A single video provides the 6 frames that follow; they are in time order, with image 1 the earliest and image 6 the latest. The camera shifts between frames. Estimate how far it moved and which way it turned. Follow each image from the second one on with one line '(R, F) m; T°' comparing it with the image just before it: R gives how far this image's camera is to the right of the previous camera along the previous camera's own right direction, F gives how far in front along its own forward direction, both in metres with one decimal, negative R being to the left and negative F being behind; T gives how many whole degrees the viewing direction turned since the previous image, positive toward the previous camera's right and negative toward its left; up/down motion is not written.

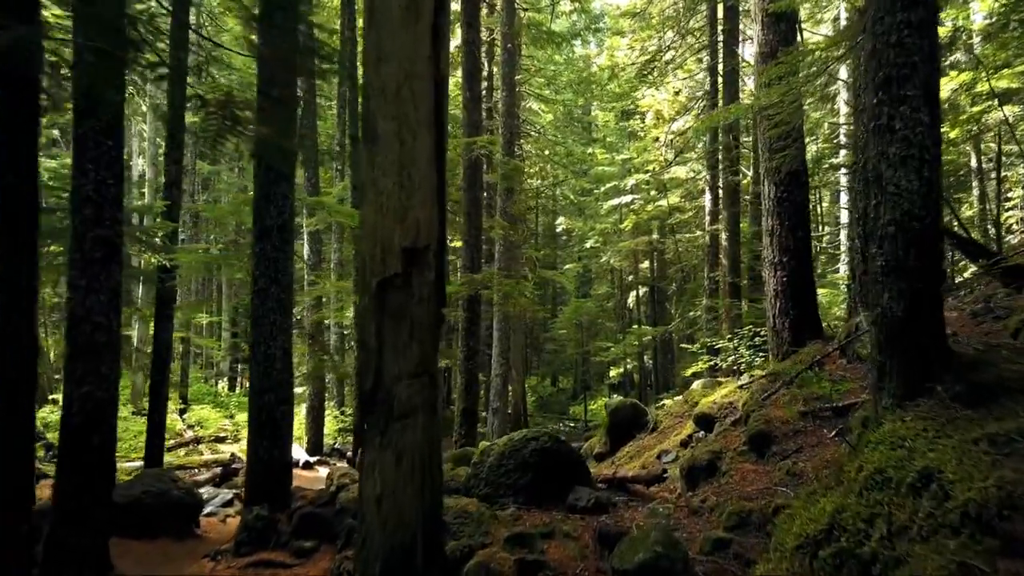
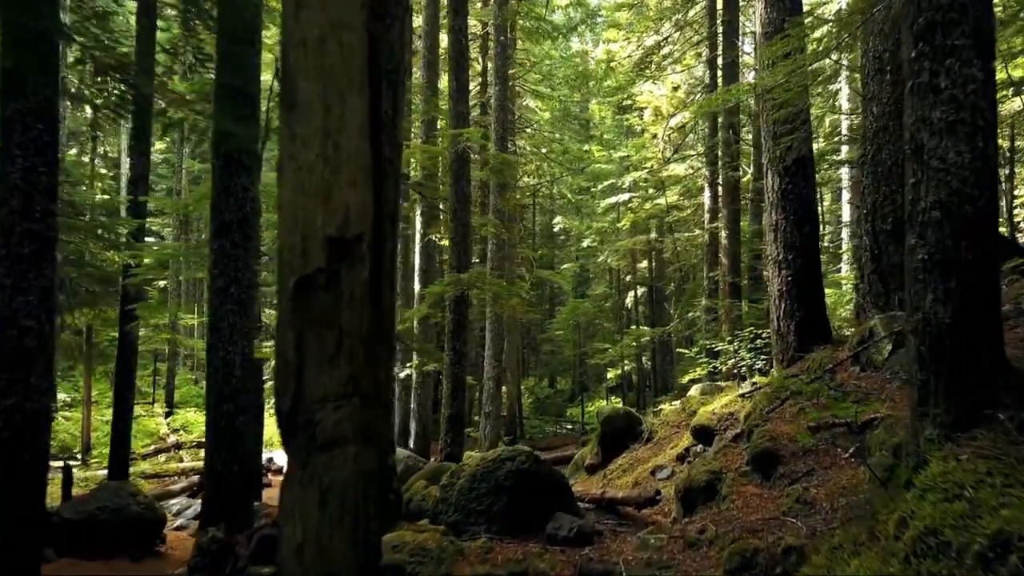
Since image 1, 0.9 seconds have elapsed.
(+0.2, +0.6) m; 0°
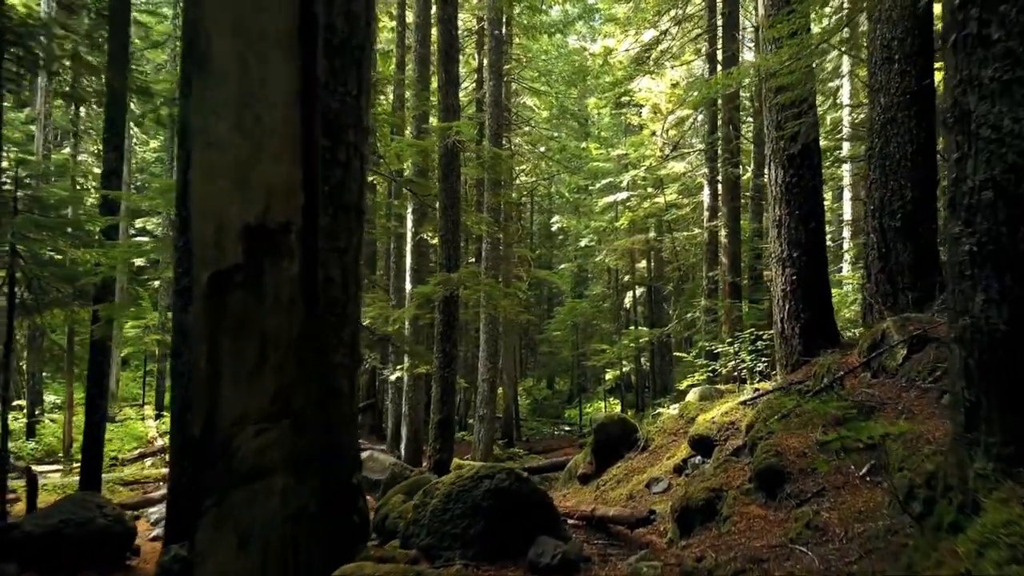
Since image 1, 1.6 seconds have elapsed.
(+0.1, +0.4) m; 0°
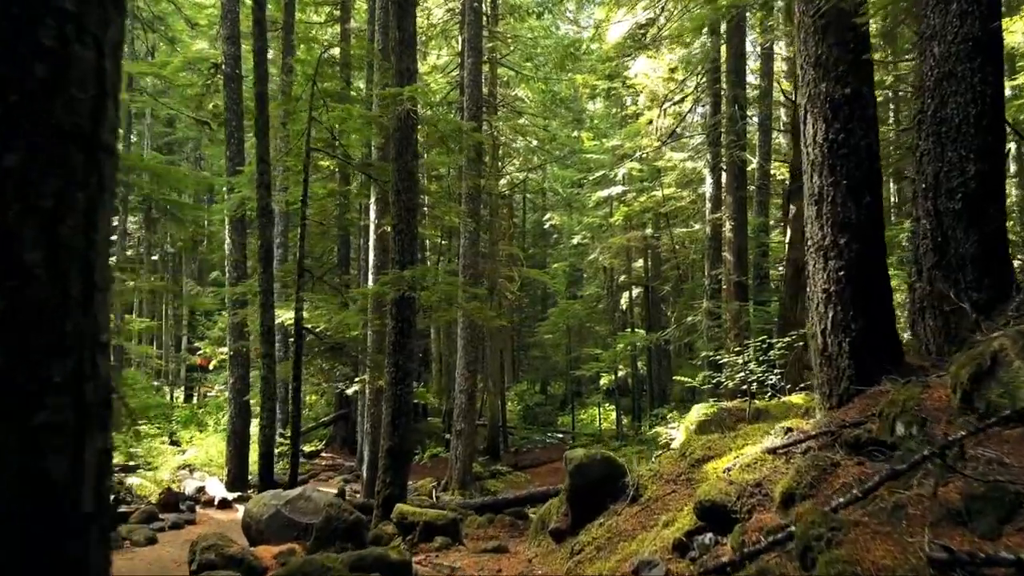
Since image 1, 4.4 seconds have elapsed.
(+0.4, +1.7) m; 0°
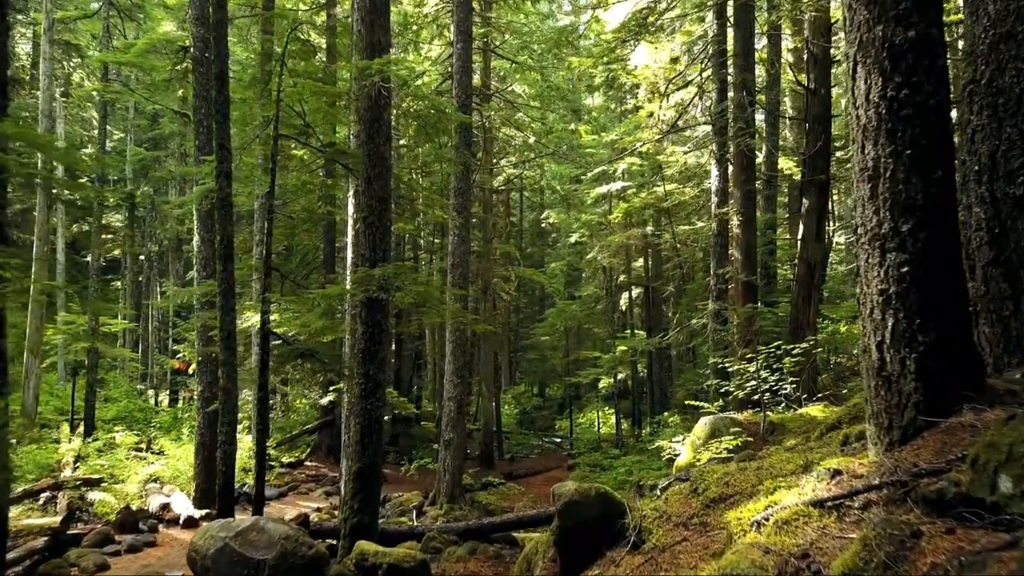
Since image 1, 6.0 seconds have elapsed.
(+0.2, +1.0) m; 0°
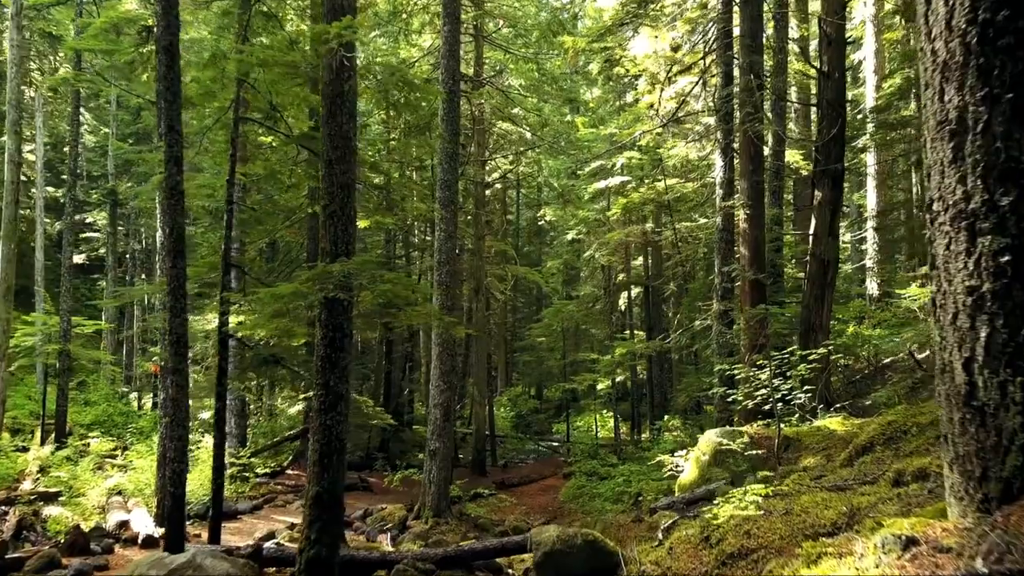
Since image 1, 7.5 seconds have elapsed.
(+0.2, +1.0) m; 0°
